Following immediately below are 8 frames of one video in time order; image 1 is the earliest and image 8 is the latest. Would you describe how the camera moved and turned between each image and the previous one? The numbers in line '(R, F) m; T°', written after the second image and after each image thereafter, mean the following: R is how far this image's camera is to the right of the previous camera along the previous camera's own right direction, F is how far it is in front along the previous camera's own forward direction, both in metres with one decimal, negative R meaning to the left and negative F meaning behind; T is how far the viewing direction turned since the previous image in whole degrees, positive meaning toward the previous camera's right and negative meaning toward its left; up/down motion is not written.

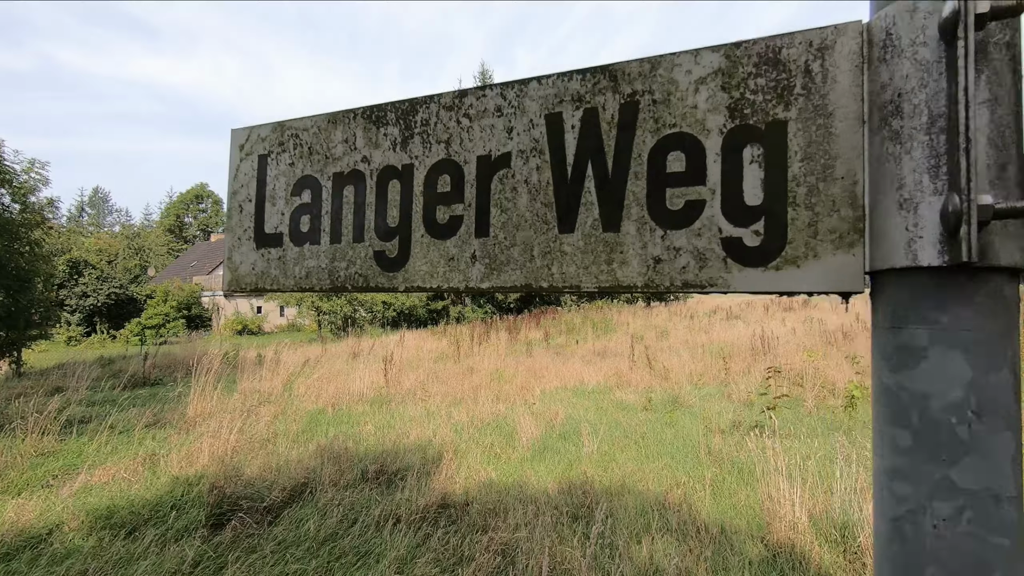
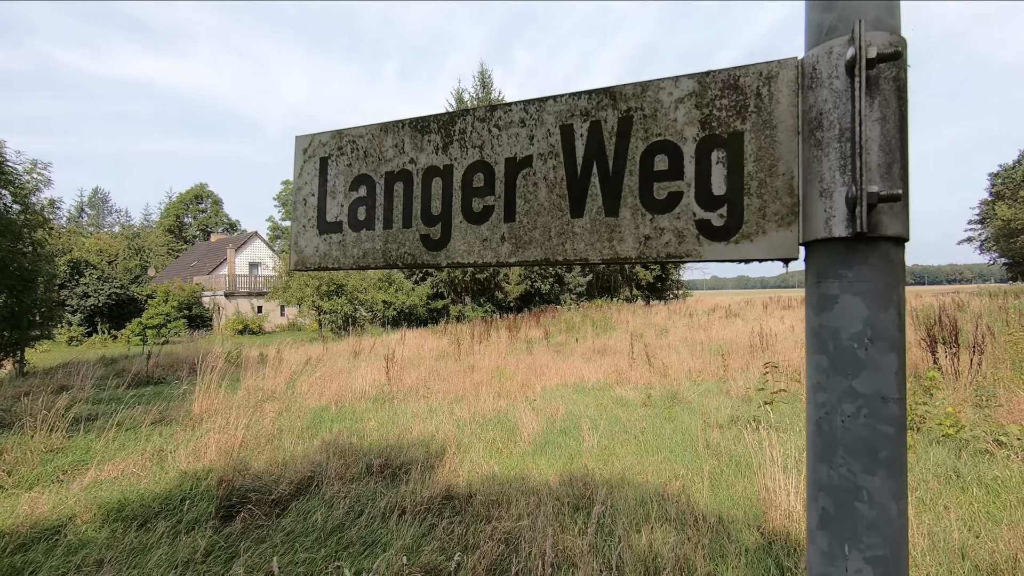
(0.0, -0.1) m; 0°
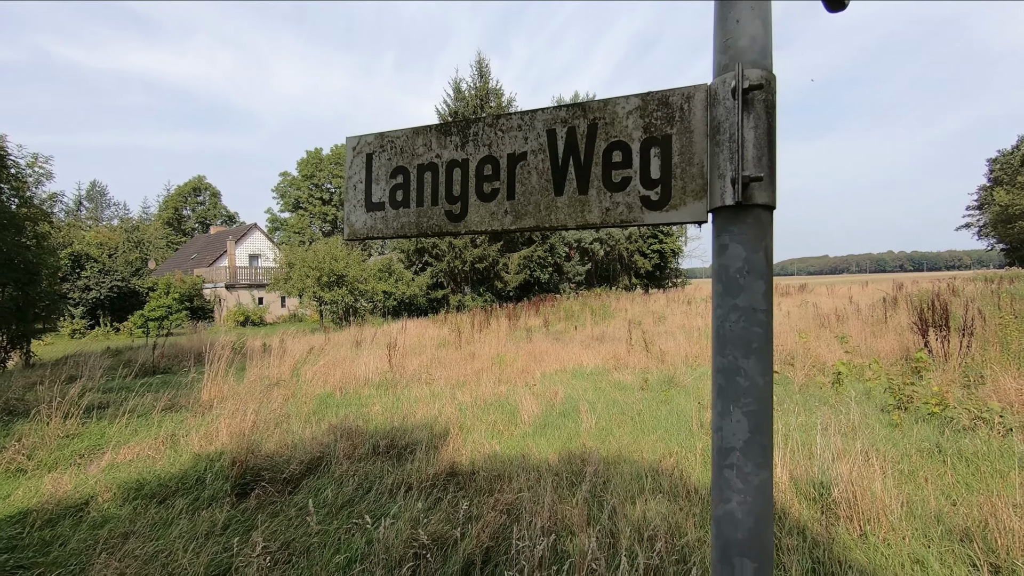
(0.0, -0.2) m; 0°
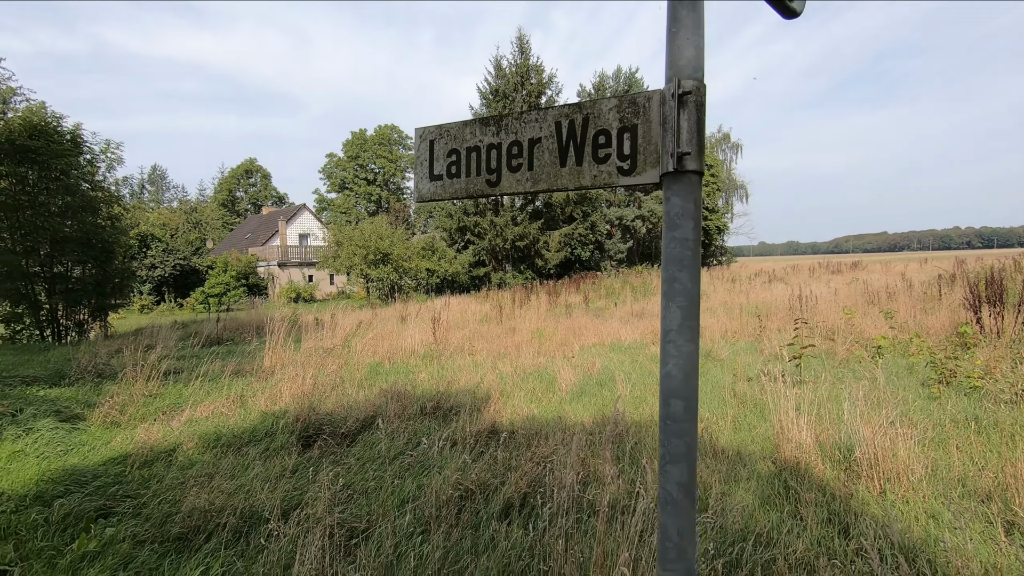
(0.0, -0.3) m; -4°
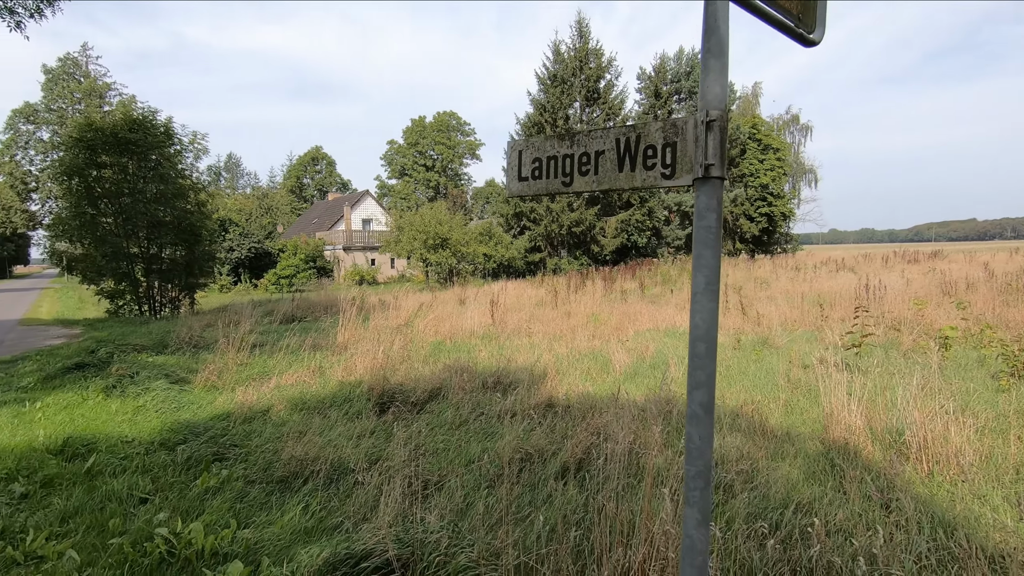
(0.0, -0.3) m; -6°
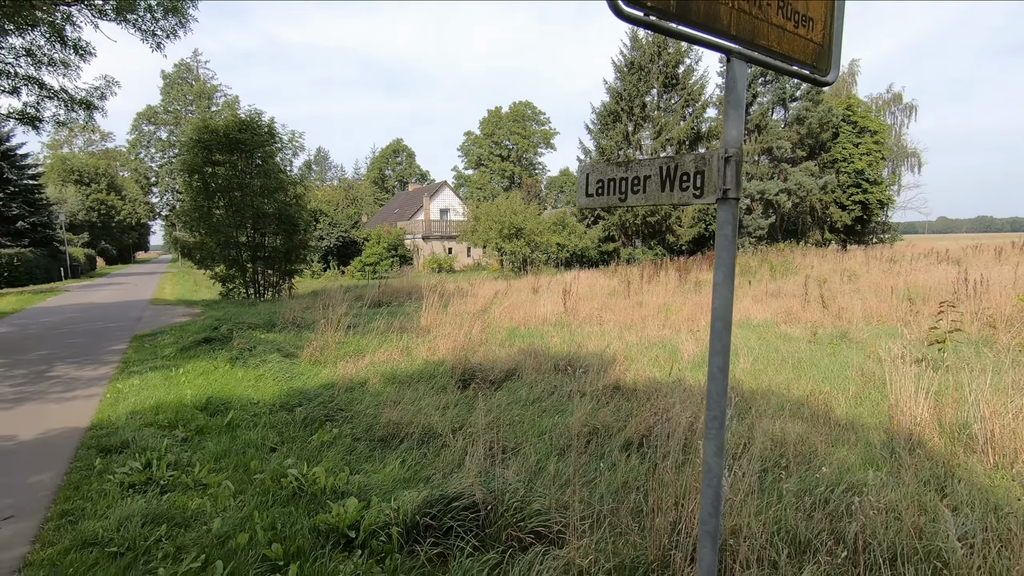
(0.0, -0.4) m; -8°
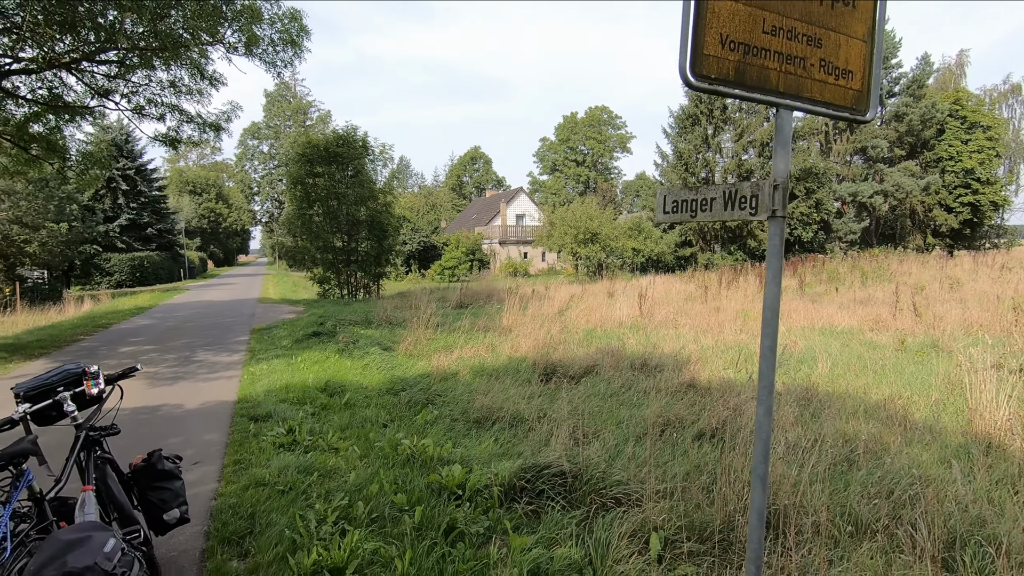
(-0.1, -0.5) m; -8°
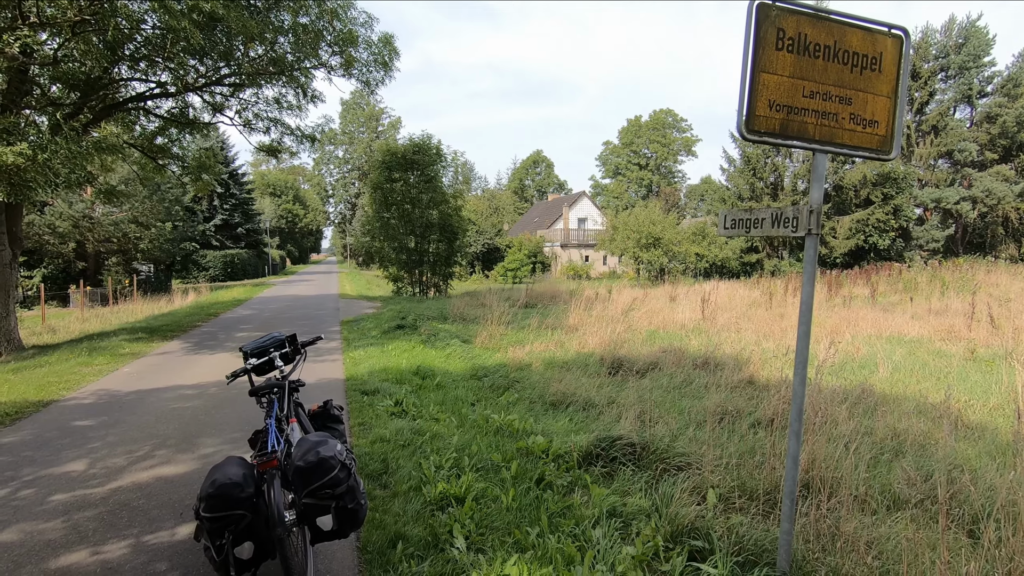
(-0.2, -0.6) m; -6°
